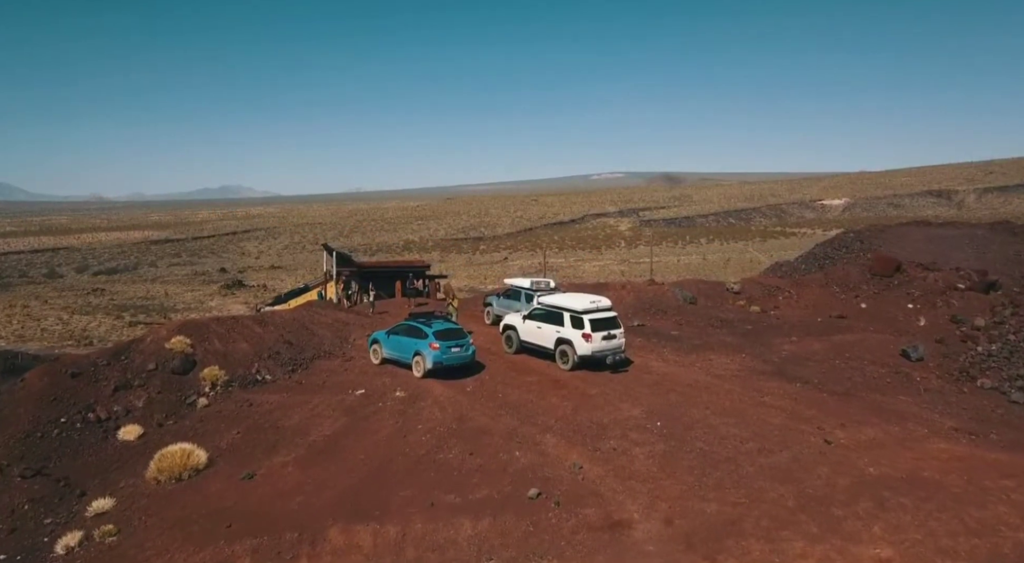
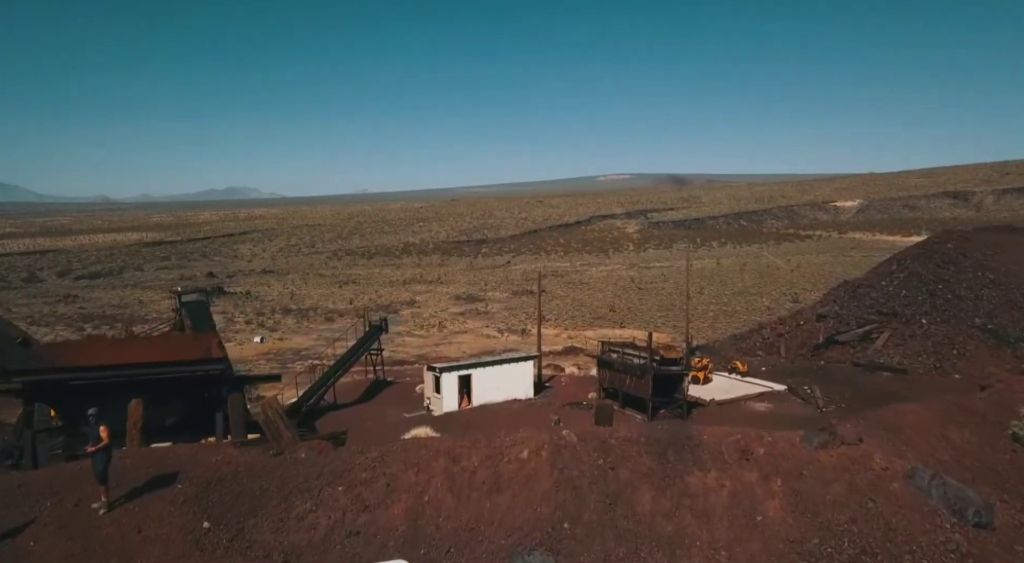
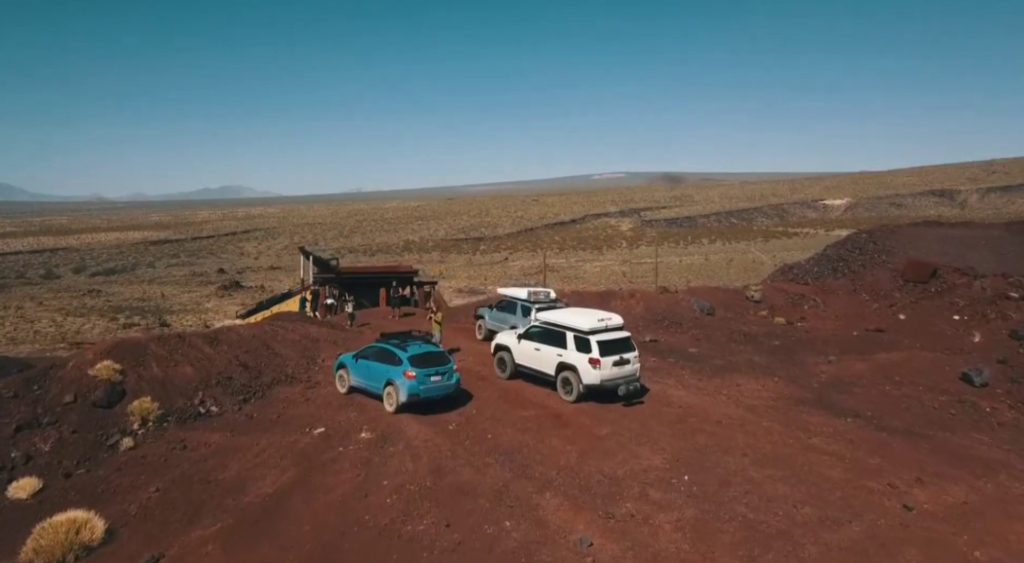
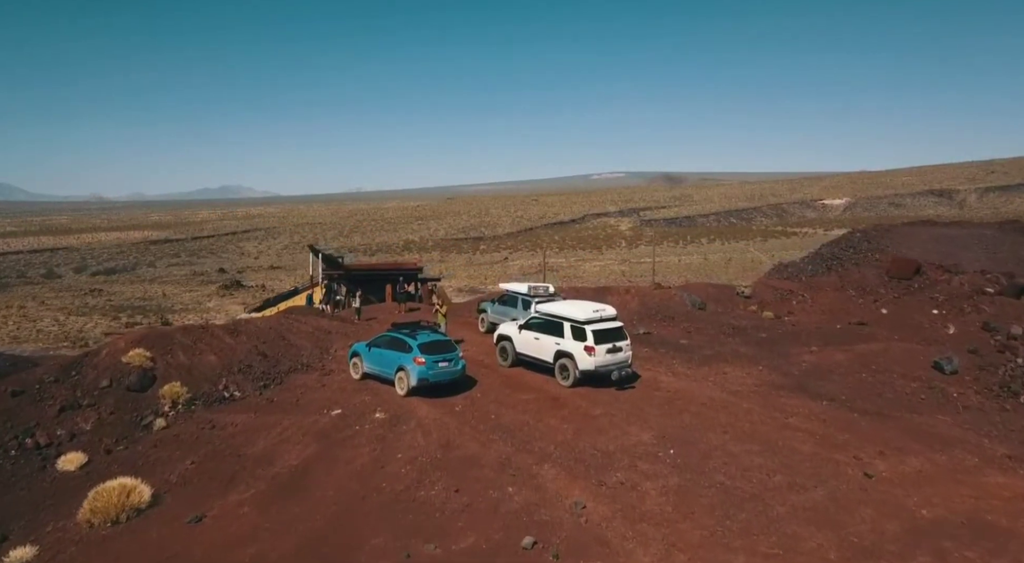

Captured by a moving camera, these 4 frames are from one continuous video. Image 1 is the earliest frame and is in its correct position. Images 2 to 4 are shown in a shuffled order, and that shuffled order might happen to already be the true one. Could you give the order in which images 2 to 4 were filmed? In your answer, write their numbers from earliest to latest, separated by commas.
4, 3, 2
